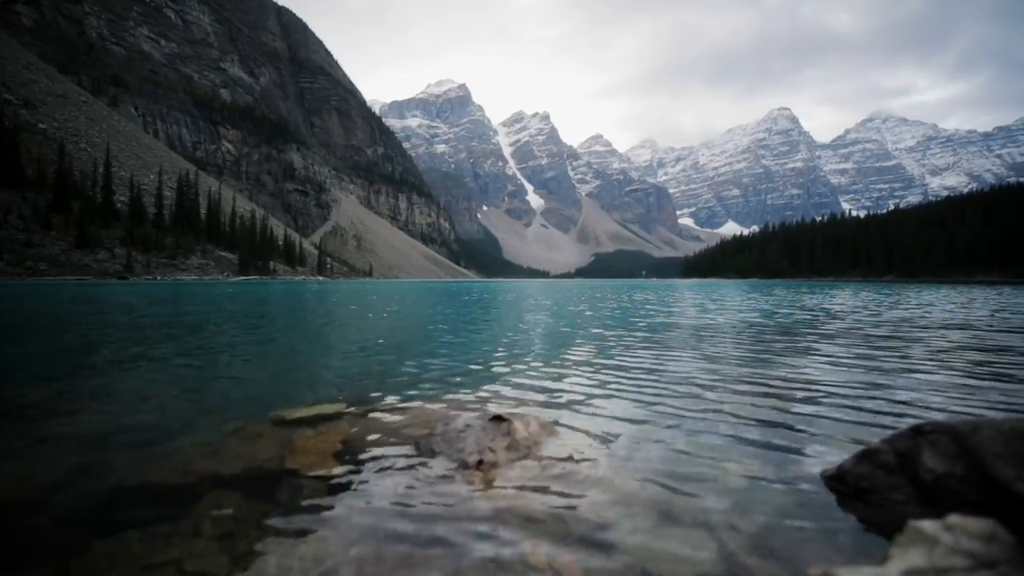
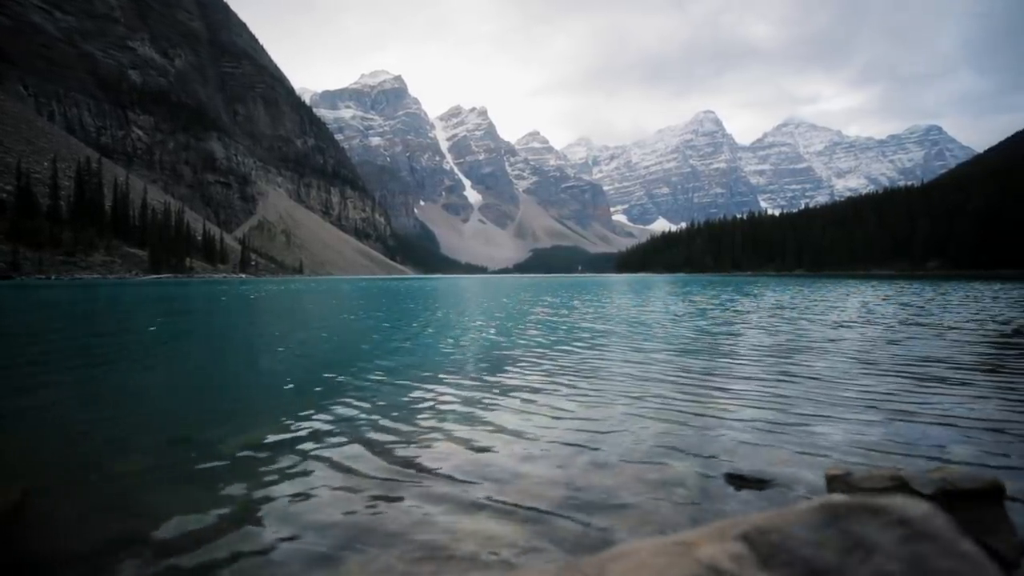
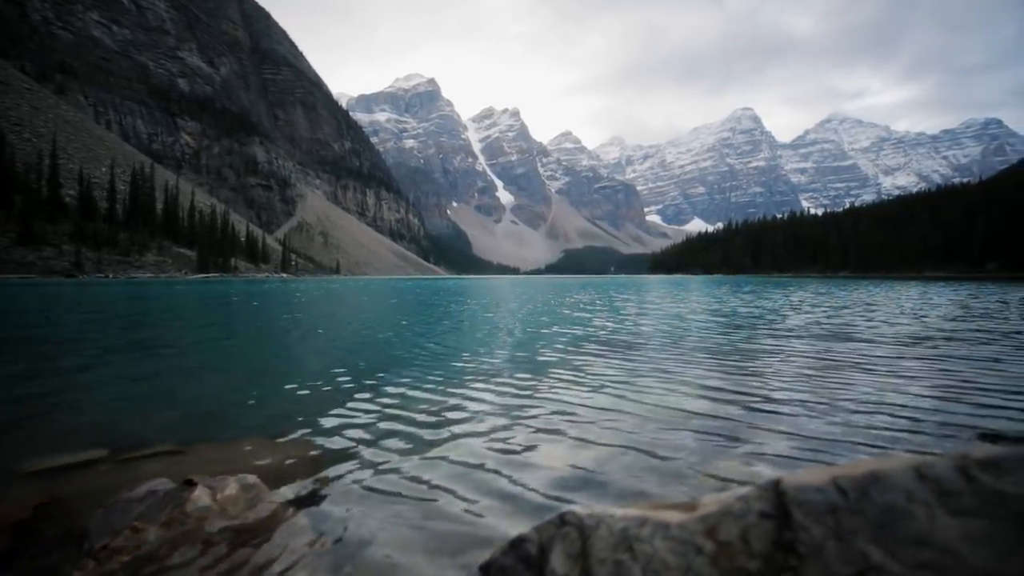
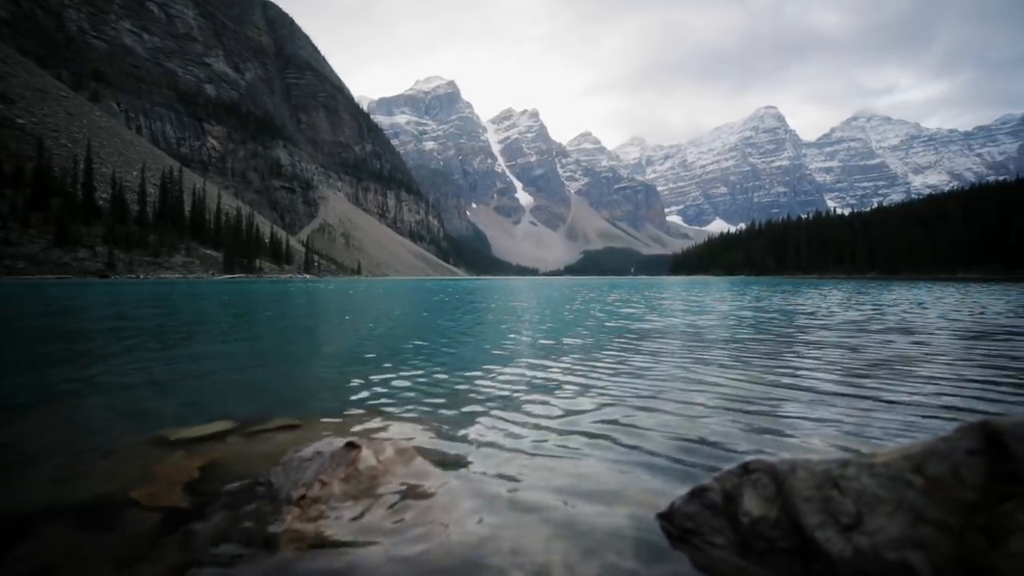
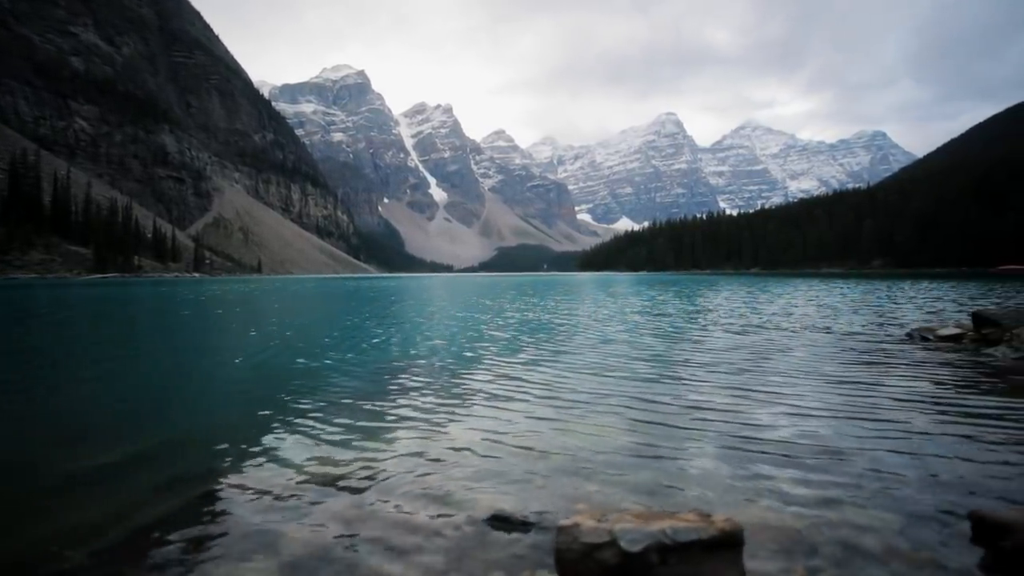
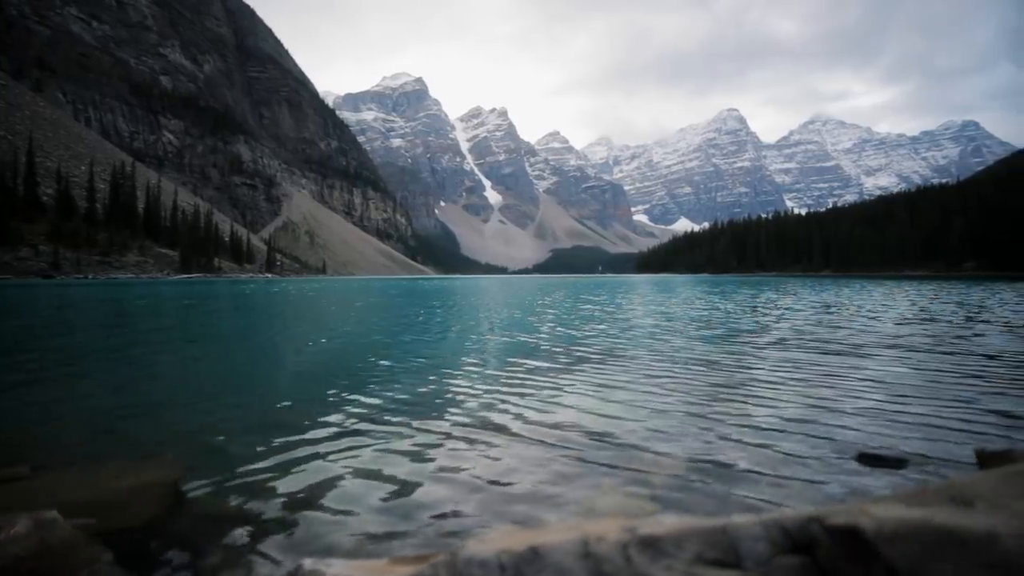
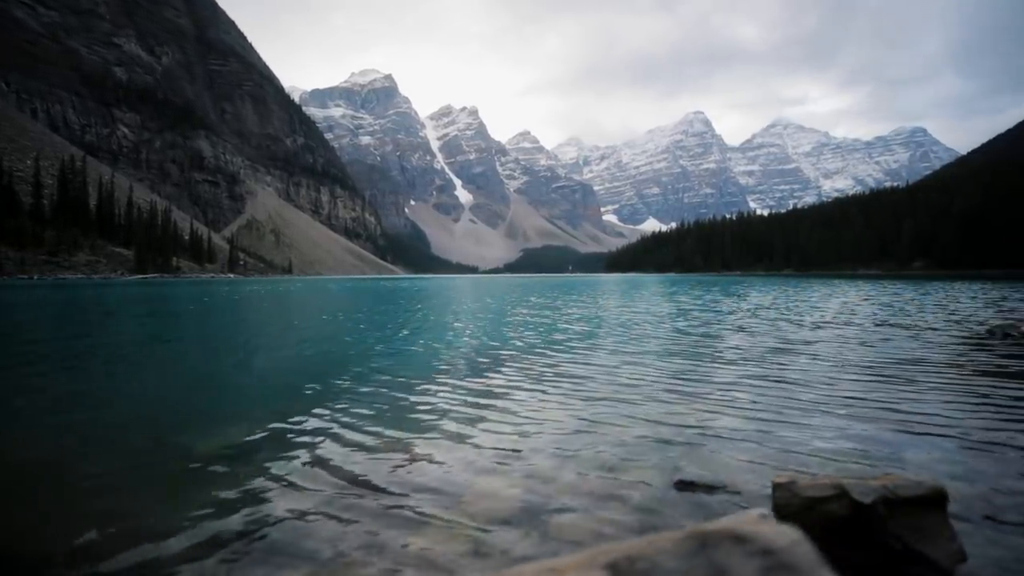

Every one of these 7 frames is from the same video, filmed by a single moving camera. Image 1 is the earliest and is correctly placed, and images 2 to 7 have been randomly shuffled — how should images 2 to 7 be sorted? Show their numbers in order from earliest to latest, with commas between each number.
4, 3, 6, 2, 7, 5
